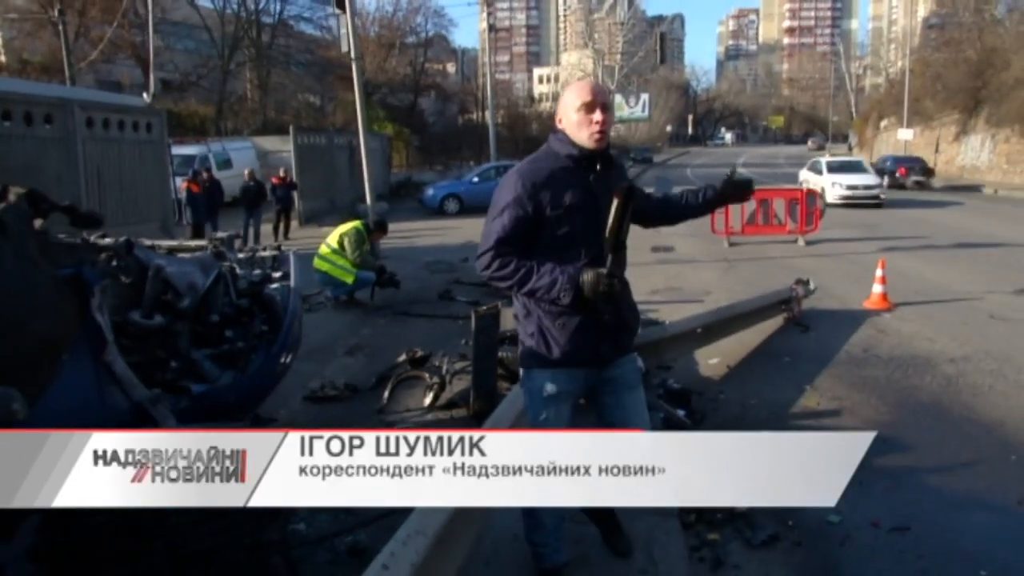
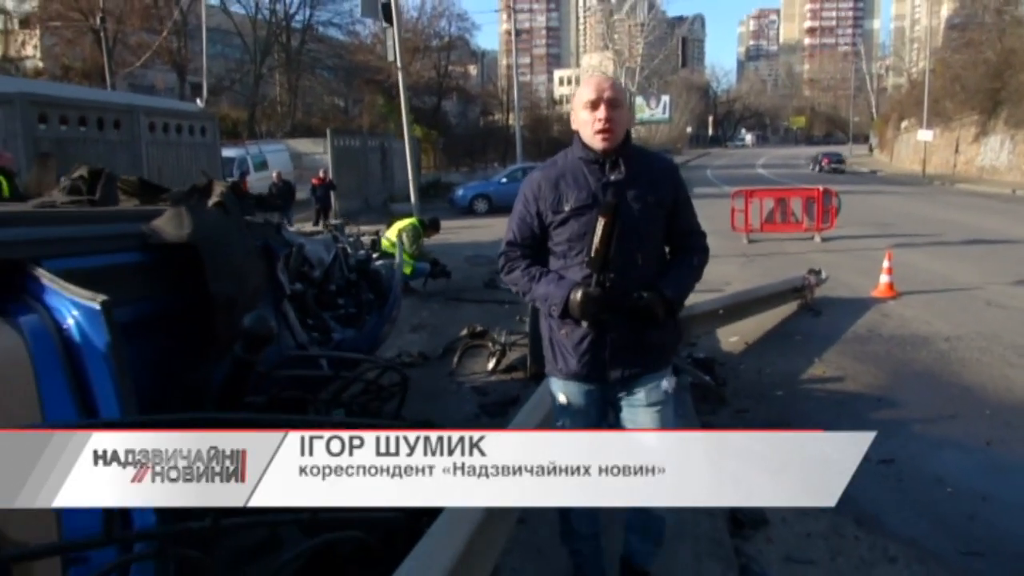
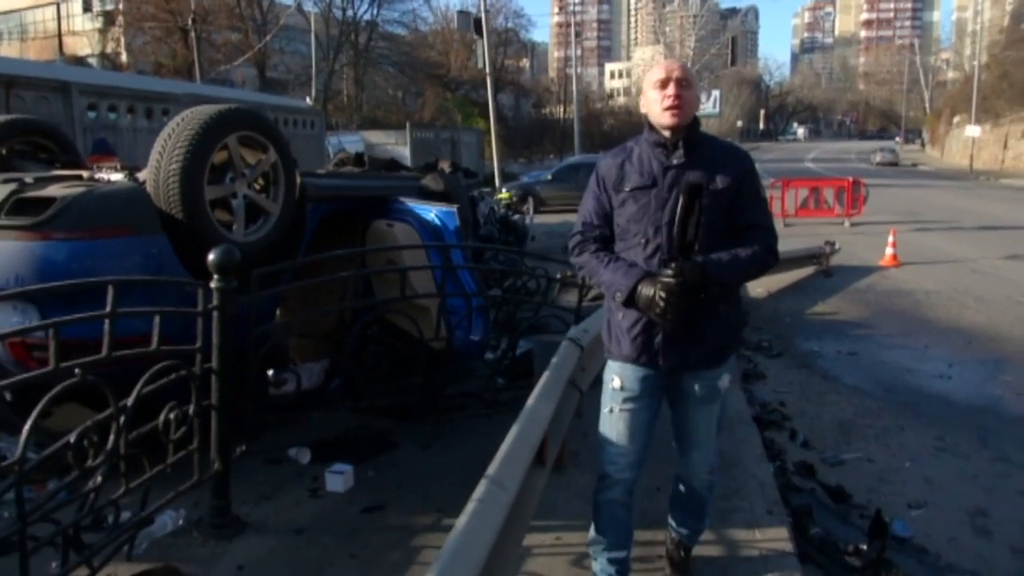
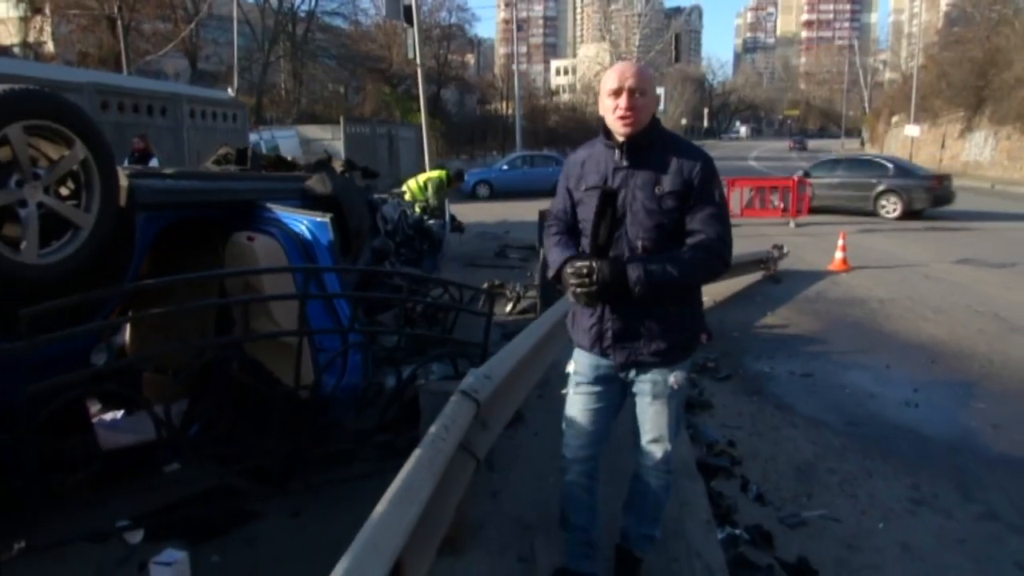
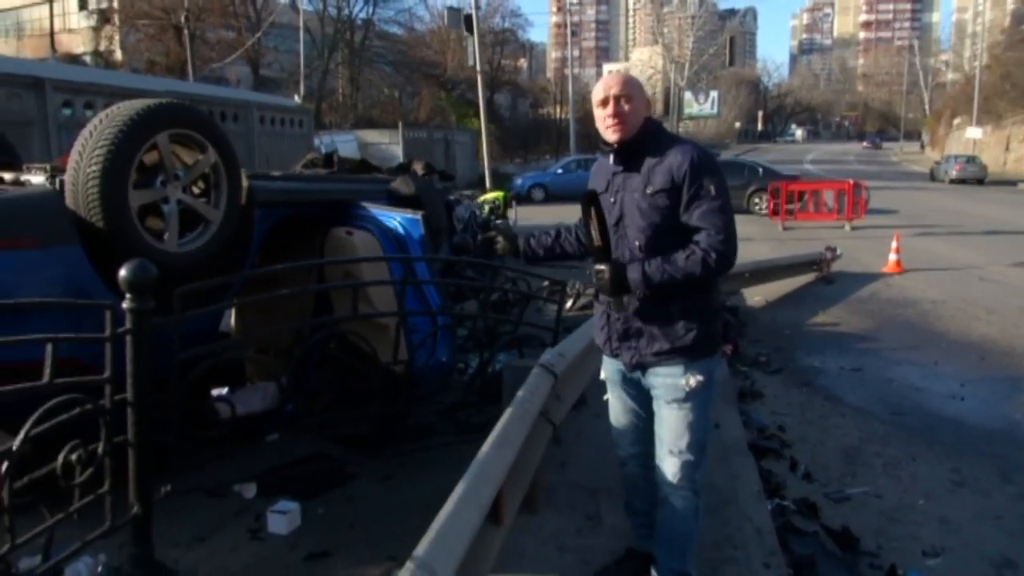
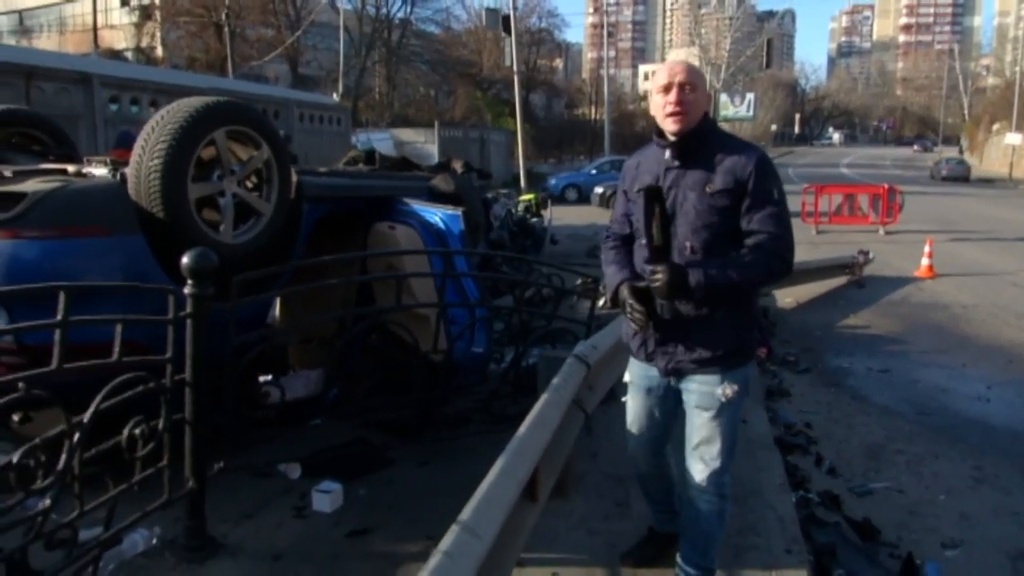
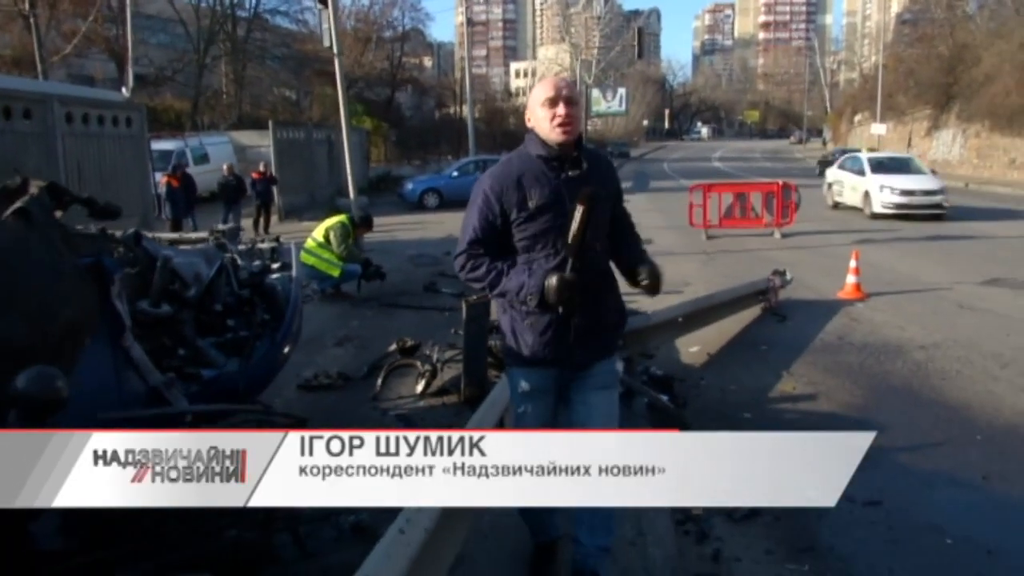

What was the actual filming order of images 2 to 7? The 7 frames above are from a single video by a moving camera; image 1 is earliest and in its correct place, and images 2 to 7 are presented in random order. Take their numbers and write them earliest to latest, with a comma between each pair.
7, 2, 4, 5, 6, 3
